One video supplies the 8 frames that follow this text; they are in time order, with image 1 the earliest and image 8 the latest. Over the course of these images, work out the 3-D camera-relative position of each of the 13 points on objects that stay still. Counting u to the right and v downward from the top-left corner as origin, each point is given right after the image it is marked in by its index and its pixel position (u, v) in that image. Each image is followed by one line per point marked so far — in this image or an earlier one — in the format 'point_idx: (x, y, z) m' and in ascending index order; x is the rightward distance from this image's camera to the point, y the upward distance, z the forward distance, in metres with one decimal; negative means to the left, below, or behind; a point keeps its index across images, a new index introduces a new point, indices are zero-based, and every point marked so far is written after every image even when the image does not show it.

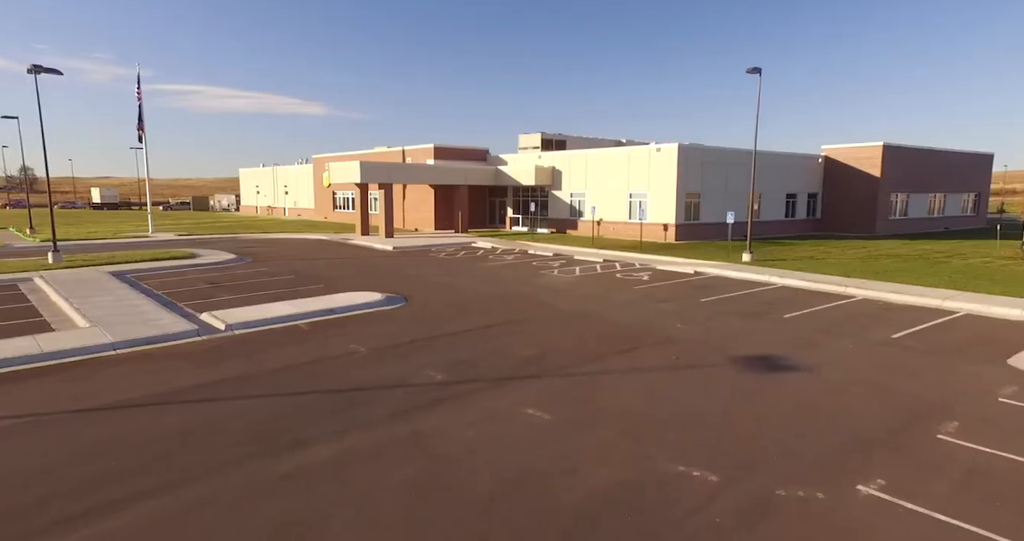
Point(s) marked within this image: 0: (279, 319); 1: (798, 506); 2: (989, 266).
0: (-5.1, -1.0, +13.9) m
1: (+2.8, -2.3, +6.0) m
2: (+14.7, +0.2, +19.6) m
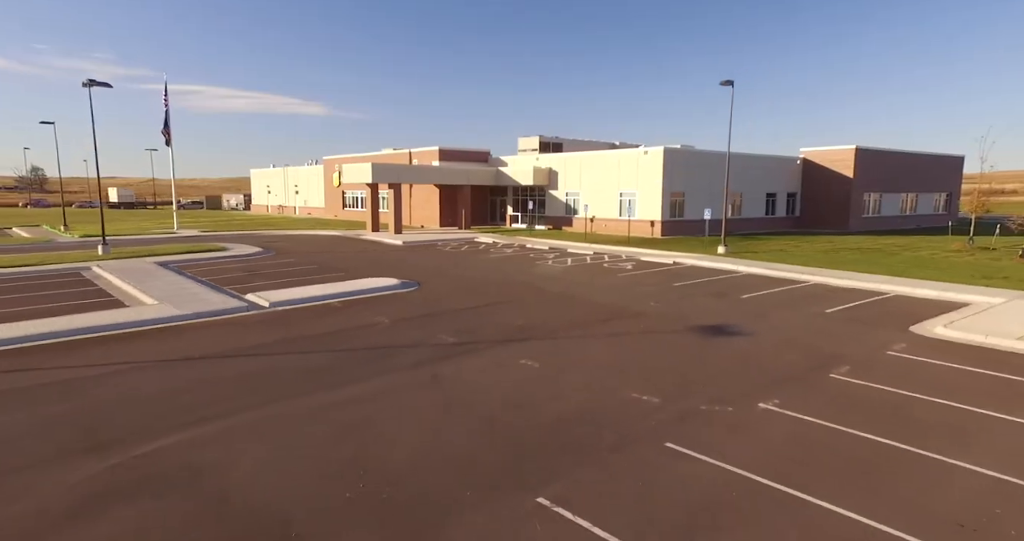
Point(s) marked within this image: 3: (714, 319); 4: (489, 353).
0: (-5.1, -0.7, +16.4) m
1: (+2.7, -1.9, +8.5) m
2: (+14.6, +0.5, +22.1) m
3: (+4.4, -1.0, +13.9) m
4: (-0.5, -1.5, +11.7) m
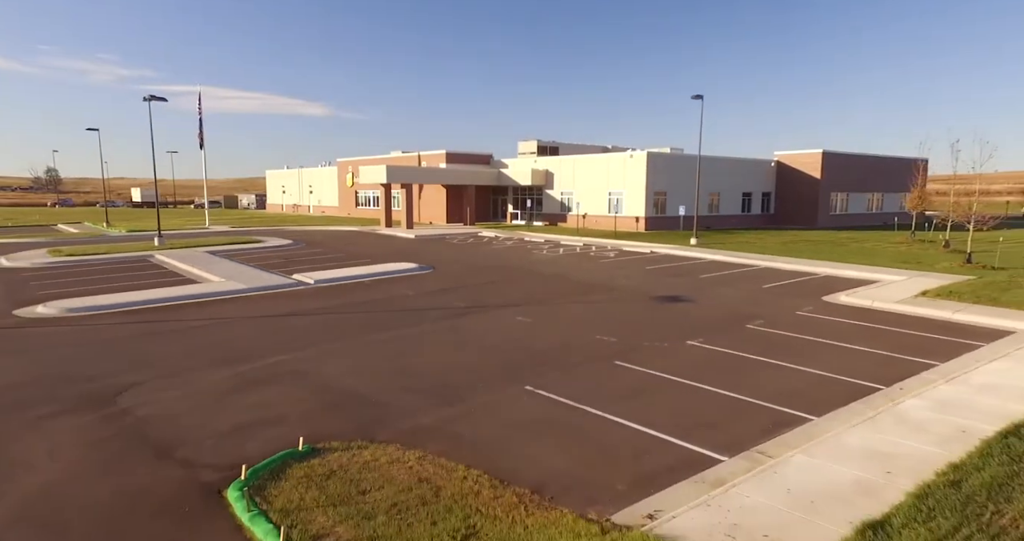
0: (-5.2, -0.2, +20.1) m
1: (+2.7, -1.5, +12.1) m
2: (+14.6, +1.0, +25.7) m
3: (+4.4, -0.5, +17.6) m
4: (-0.5, -1.0, +15.3) m
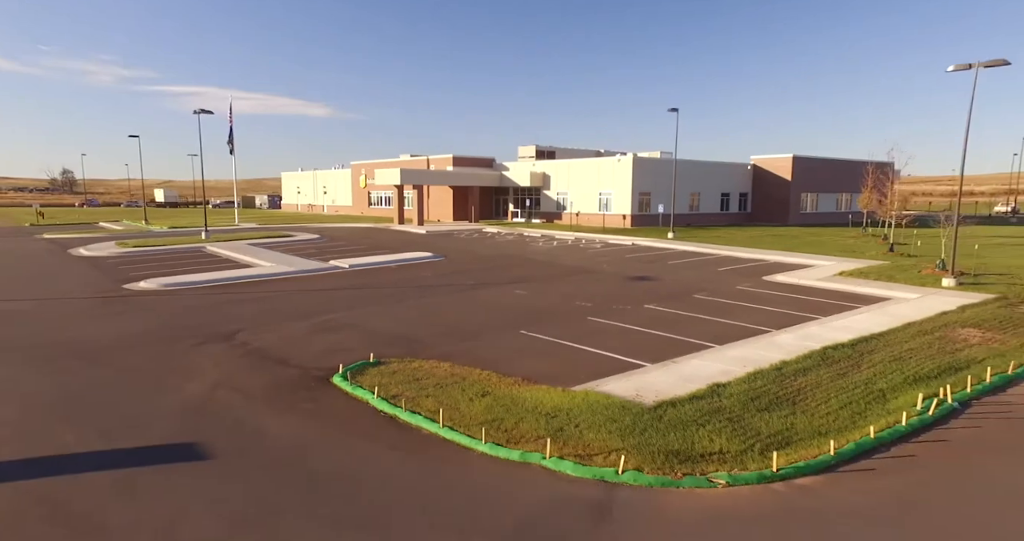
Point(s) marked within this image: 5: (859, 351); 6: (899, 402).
0: (-5.2, +0.3, +24.1) m
1: (+2.7, -1.0, +16.1) m
2: (+14.6, +1.4, +29.7) m
3: (+4.4, 0.0, +21.6) m
4: (-0.5, -0.5, +19.4) m
5: (+6.0, -1.4, +11.1) m
6: (+5.3, -1.8, +8.9) m
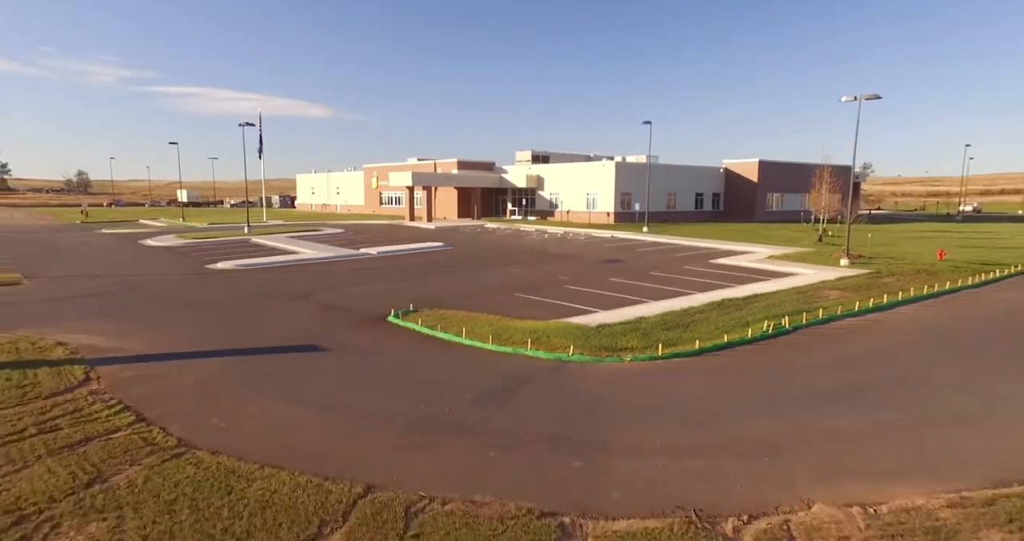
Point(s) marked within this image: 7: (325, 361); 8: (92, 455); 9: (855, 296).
0: (-5.3, +0.8, +29.3) m
1: (+2.6, -0.4, +21.3) m
2: (+14.5, +2.0, +34.9) m
3: (+4.3, +0.6, +26.8) m
4: (-0.6, +0.1, +24.5) m
5: (+5.9, -0.8, +16.3) m
6: (+5.3, -1.2, +14.1) m
7: (-3.5, -1.7, +11.9) m
8: (-4.9, -2.1, +7.4) m
9: (+9.2, -0.6, +17.3) m
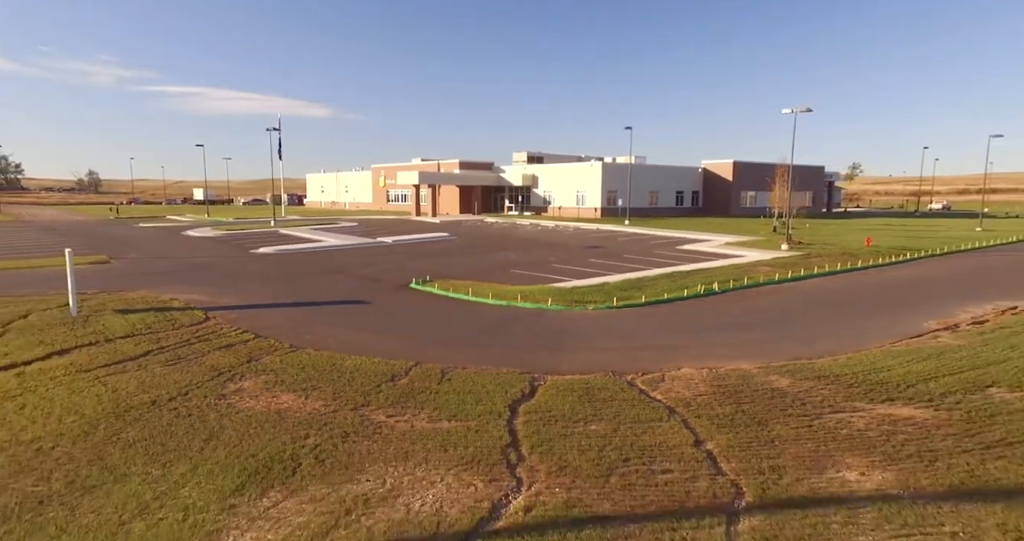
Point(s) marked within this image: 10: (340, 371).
0: (-5.4, +1.5, +33.8) m
1: (+2.4, +0.3, +25.8) m
2: (+14.3, +2.7, +39.5) m
3: (+4.1, +1.2, +31.3) m
4: (-0.8, +0.7, +29.0) m
5: (+5.7, -0.1, +20.8) m
6: (+5.1, -0.5, +18.6) m
7: (-3.6, -1.0, +16.3) m
8: (-5.0, -1.5, +11.9) m
9: (+9.0, 0.0, +21.8) m
10: (-2.9, -1.7, +10.7) m
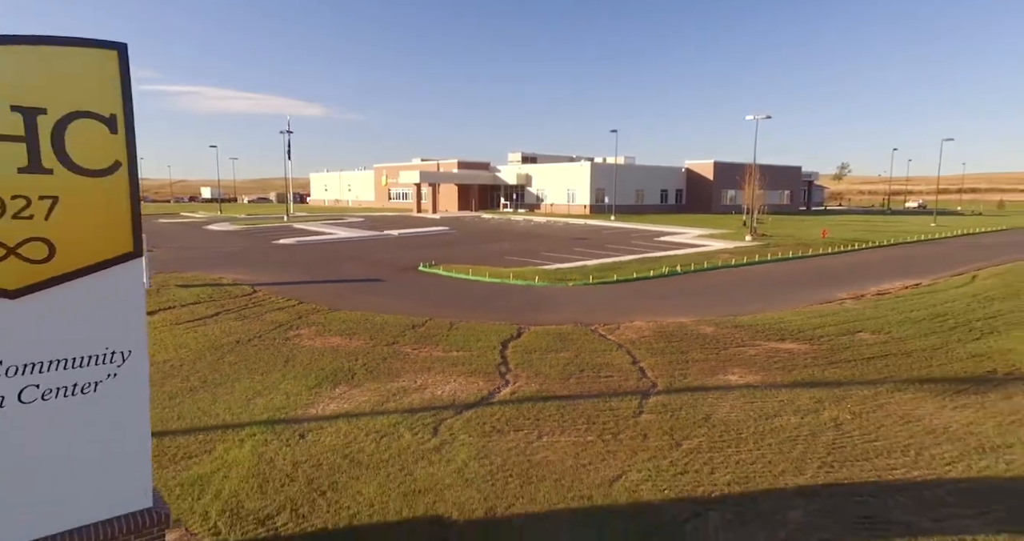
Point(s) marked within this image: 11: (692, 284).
0: (-5.7, +2.1, +37.0) m
1: (+2.2, +0.8, +29.1) m
2: (+14.0, +3.2, +42.8) m
3: (+3.9, +1.8, +34.6) m
4: (-1.0, +1.3, +32.3) m
5: (+5.5, +0.4, +24.1) m
6: (+4.9, 0.0, +21.9) m
7: (-3.8, -0.5, +19.6) m
8: (-5.2, -0.9, +15.2) m
9: (+8.8, +0.5, +25.1) m
10: (-3.0, -1.1, +14.0) m
11: (+5.5, -0.5, +19.6) m
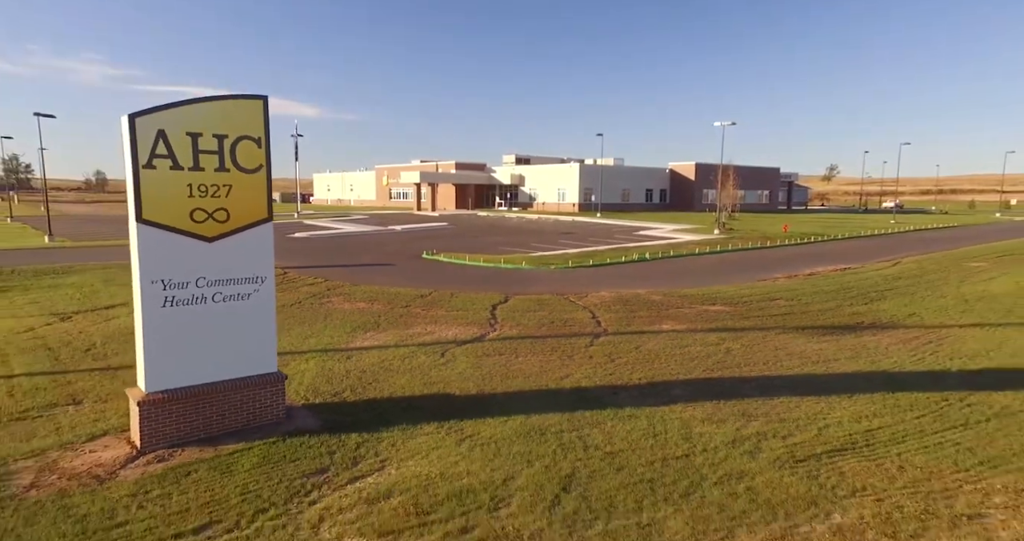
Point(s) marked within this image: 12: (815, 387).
0: (-6.1, +2.5, +40.3) m
1: (+1.8, +1.3, +32.4) m
2: (+13.6, +3.7, +46.2) m
3: (+3.5, +2.2, +37.9) m
4: (-1.4, +1.7, +35.6) m
5: (+5.2, +0.9, +27.4) m
6: (+4.6, +0.5, +25.2) m
7: (-4.1, 0.0, +22.9) m
8: (-5.5, -0.4, +18.4) m
9: (+8.5, +1.0, +28.5) m
10: (-3.3, -0.6, +17.3) m
11: (+5.1, 0.0, +22.9) m
12: (+4.3, -1.7, +9.2) m
